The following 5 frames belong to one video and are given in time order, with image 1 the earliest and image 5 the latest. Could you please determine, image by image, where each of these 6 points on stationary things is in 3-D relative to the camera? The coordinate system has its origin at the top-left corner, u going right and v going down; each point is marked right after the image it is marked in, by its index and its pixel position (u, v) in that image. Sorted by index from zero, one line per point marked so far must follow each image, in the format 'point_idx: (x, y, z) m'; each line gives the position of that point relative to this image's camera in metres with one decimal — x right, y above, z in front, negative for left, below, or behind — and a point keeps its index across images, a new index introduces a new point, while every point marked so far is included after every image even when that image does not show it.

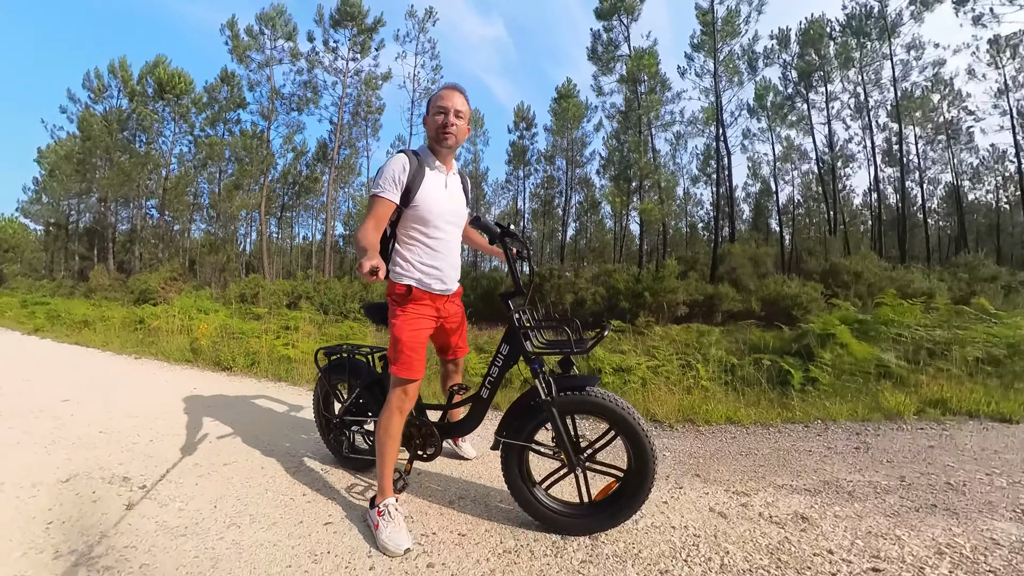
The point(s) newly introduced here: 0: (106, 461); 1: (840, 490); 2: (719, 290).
0: (-2.4, -1.0, +3.1) m
1: (+1.7, -1.1, +2.8) m
2: (+4.8, 0.0, +12.4) m
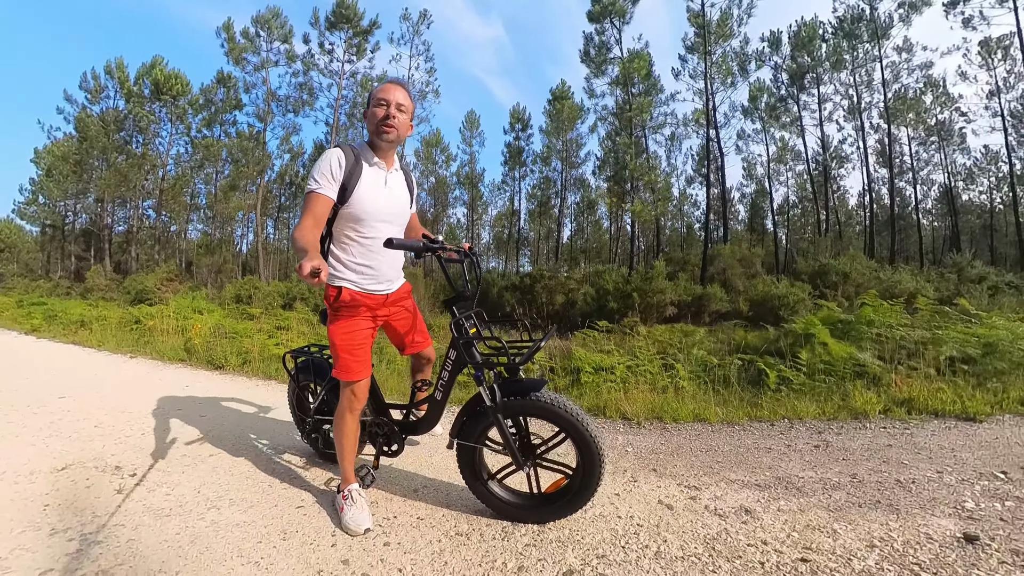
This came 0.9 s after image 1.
0: (-2.6, -1.0, +3.3) m
1: (+1.5, -1.1, +3.0) m
2: (+4.6, -0.1, +12.6) m
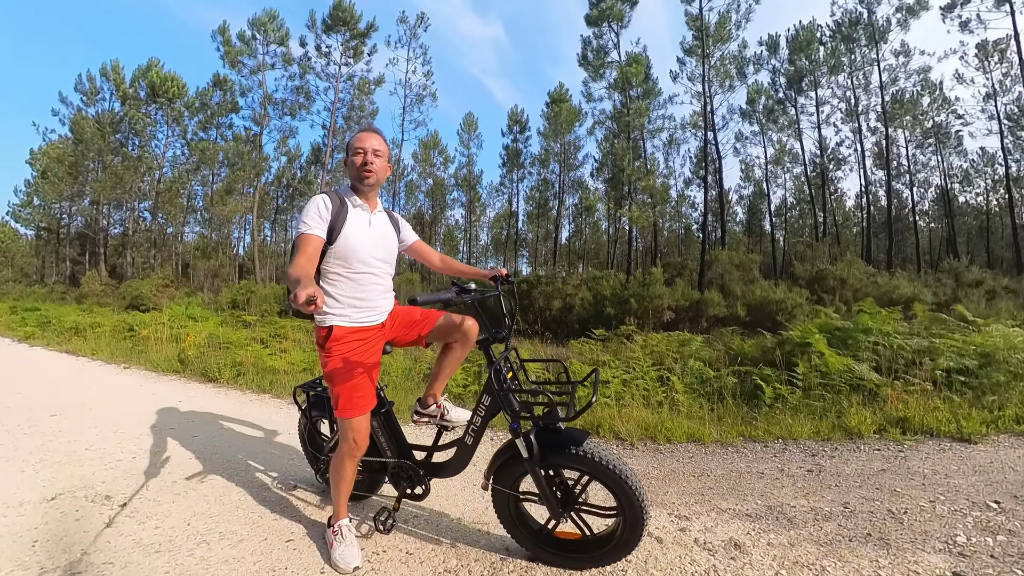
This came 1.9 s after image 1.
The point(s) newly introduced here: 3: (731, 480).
0: (-2.6, -1.2, +3.2) m
1: (+1.5, -1.2, +2.9) m
2: (+4.6, -0.2, +12.6) m
3: (+1.5, -1.2, +3.5) m
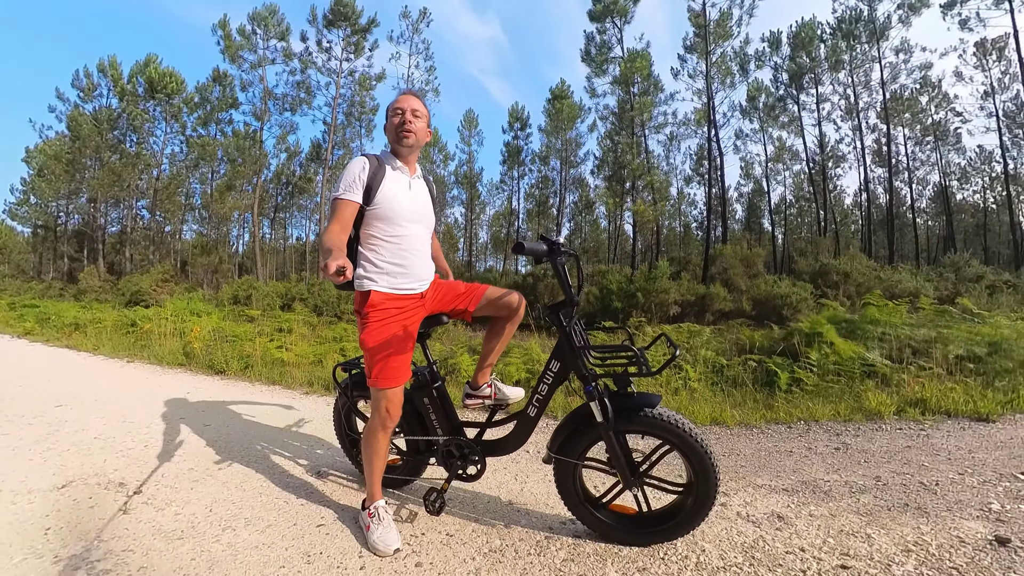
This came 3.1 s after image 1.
0: (-2.4, -1.0, +3.2) m
1: (+1.7, -1.1, +2.9) m
2: (+4.7, 0.0, +12.6) m
3: (+1.6, -1.1, +3.5) m
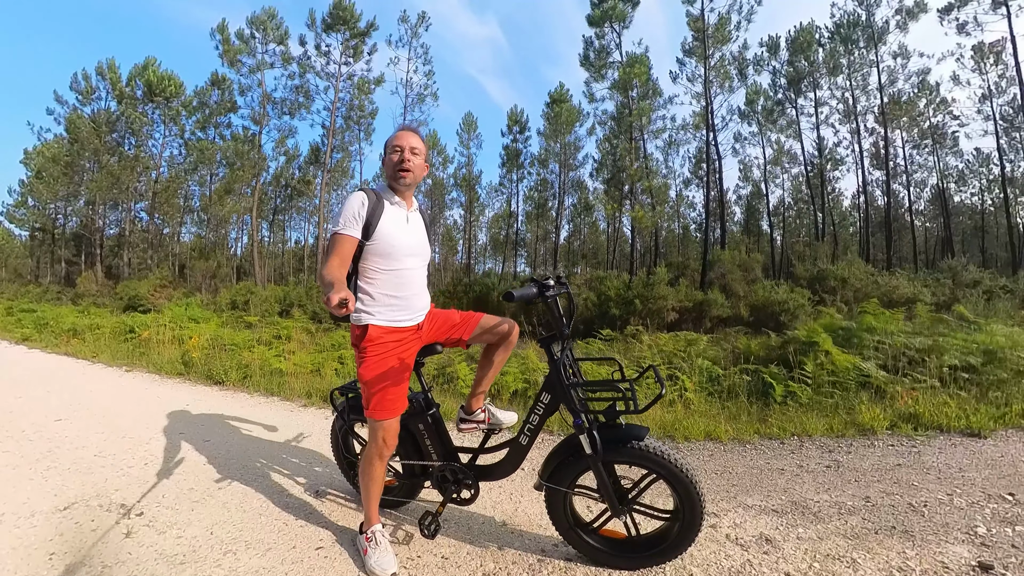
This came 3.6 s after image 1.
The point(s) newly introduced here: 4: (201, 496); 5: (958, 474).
0: (-2.4, -1.2, +3.2) m
1: (+1.7, -1.2, +2.9) m
2: (+4.7, -0.2, +12.6) m
3: (+1.6, -1.2, +3.5) m
4: (-1.8, -1.2, +3.1) m
5: (+3.1, -1.3, +3.6) m
